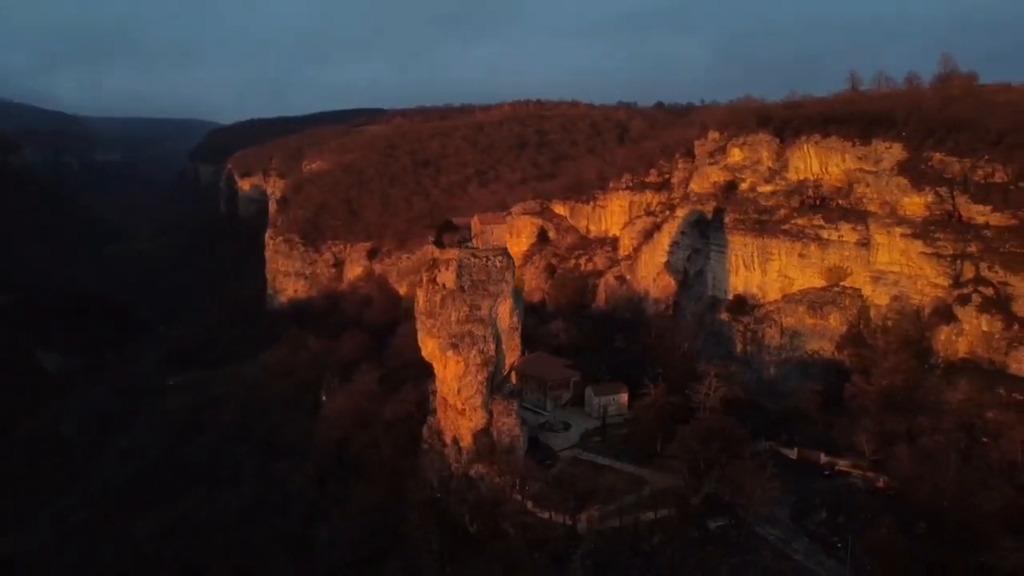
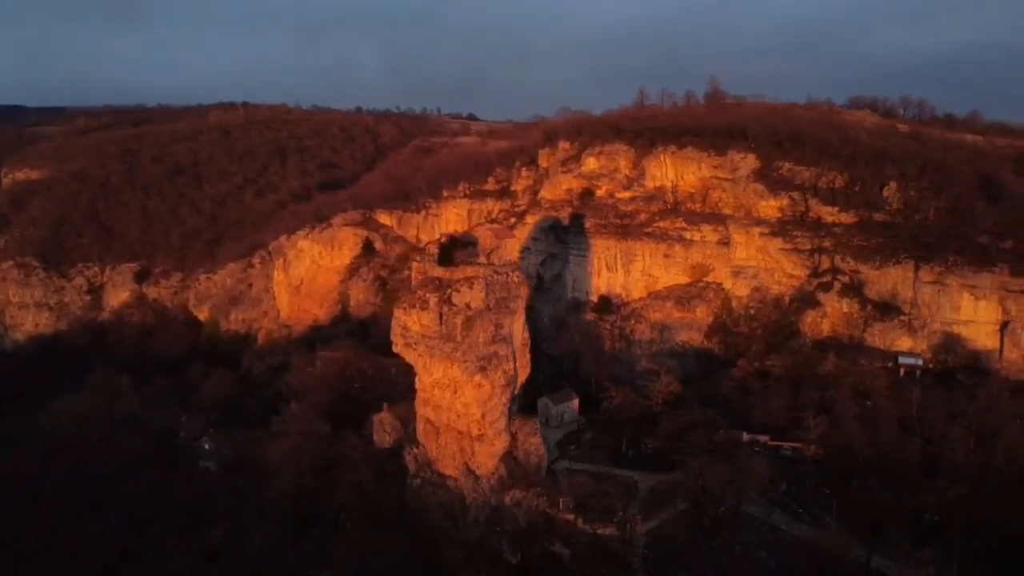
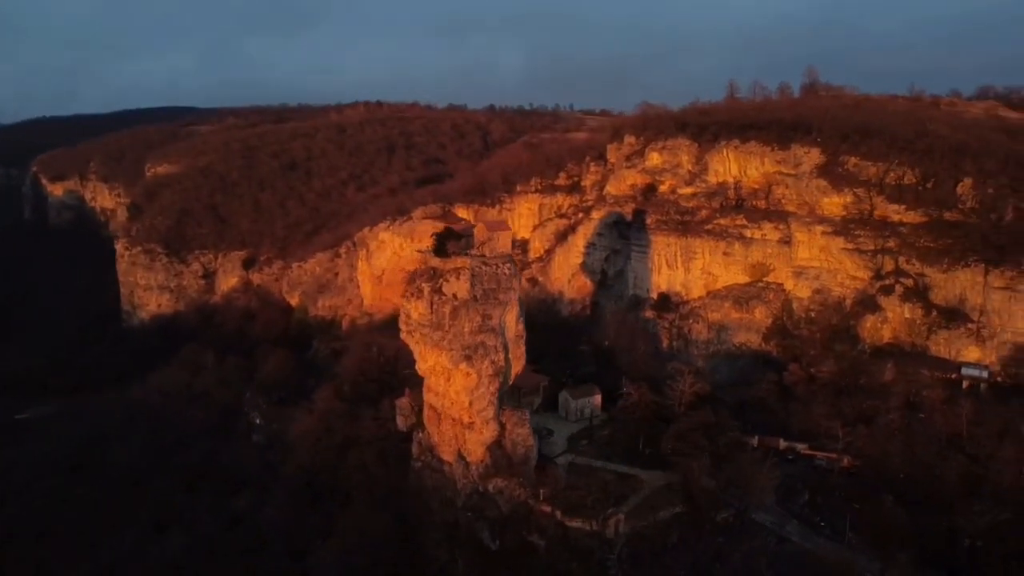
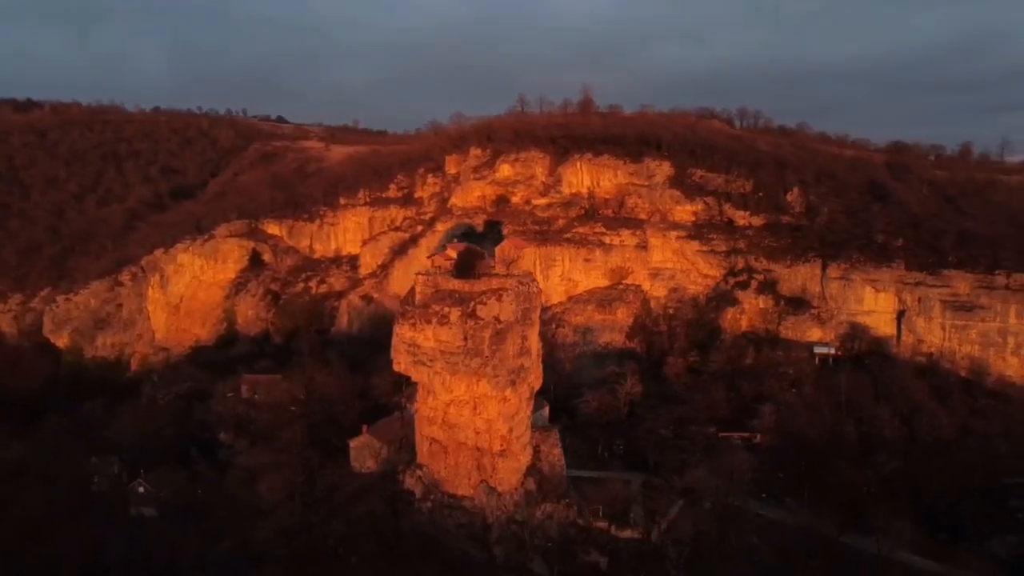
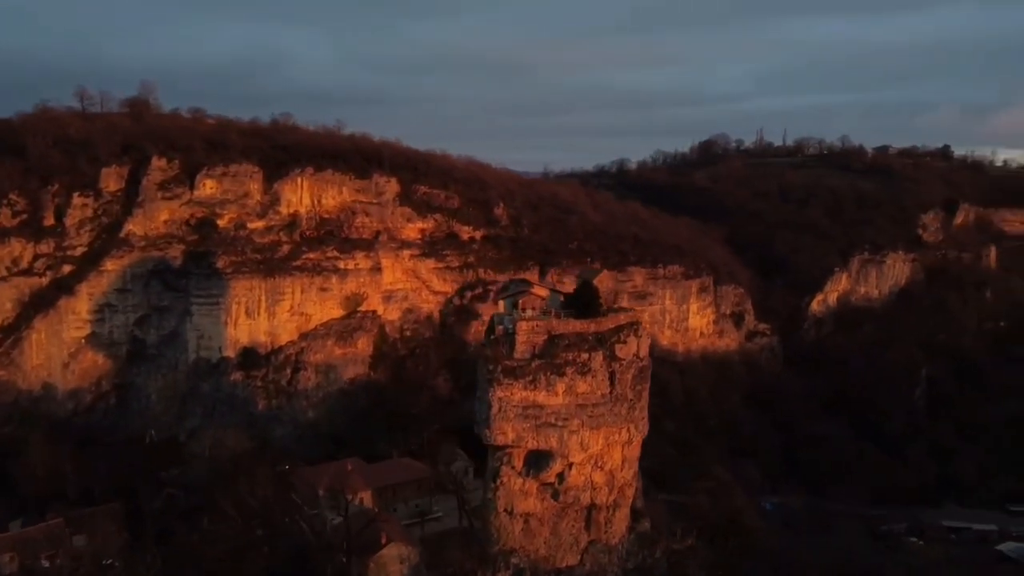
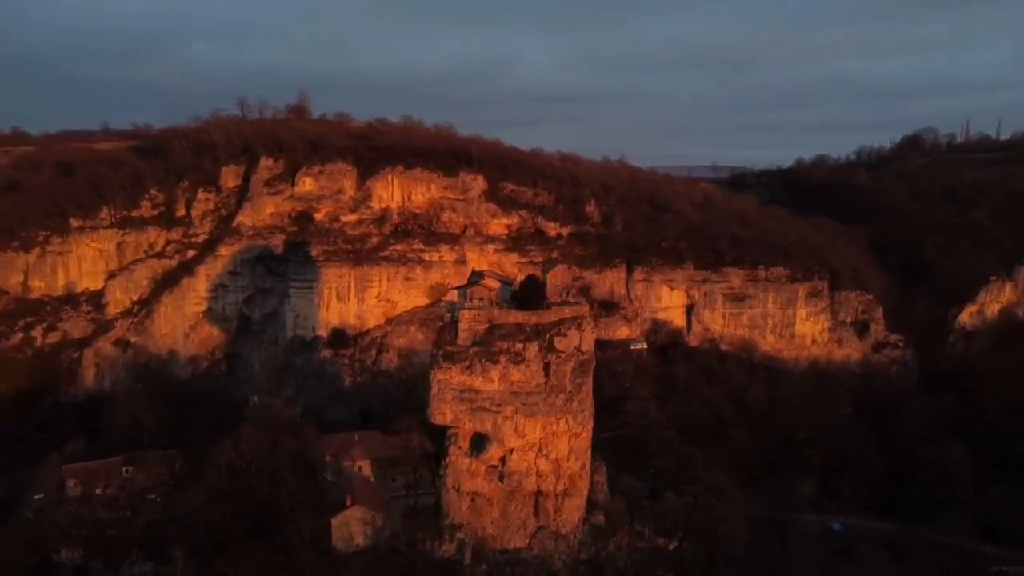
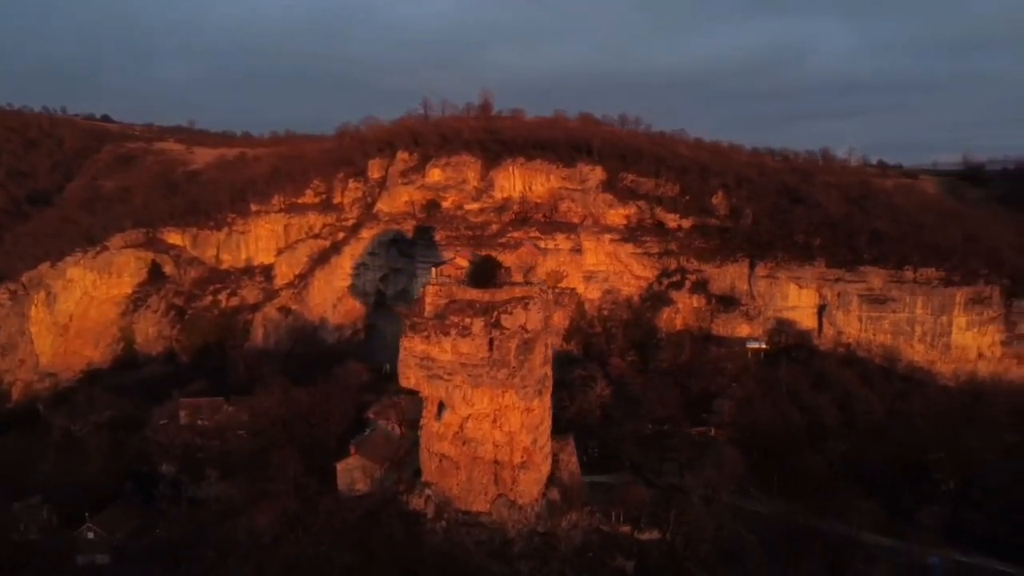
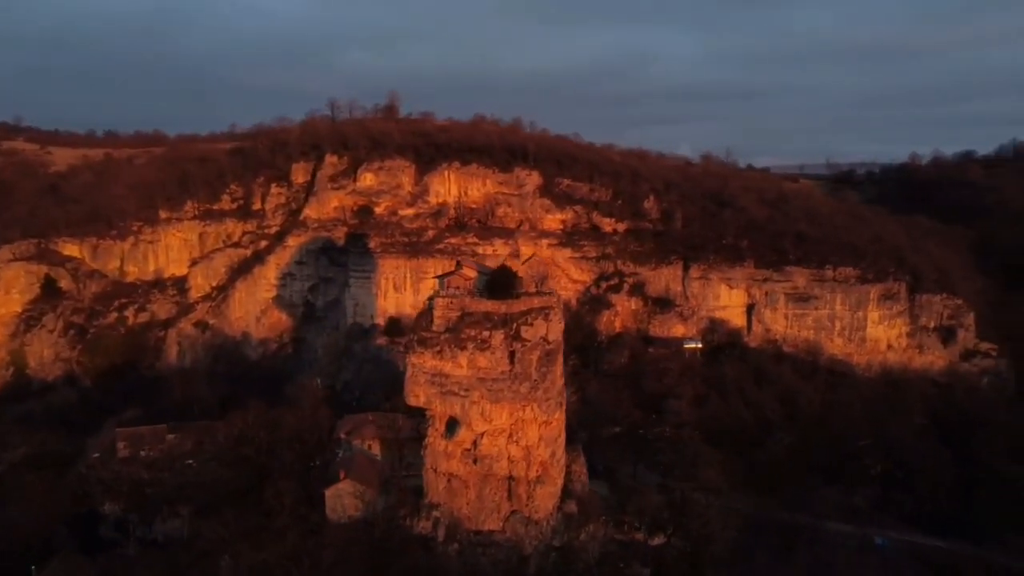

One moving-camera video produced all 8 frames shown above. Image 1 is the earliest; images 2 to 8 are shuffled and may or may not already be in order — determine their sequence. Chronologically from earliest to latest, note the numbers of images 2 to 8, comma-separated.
3, 2, 4, 7, 8, 6, 5
